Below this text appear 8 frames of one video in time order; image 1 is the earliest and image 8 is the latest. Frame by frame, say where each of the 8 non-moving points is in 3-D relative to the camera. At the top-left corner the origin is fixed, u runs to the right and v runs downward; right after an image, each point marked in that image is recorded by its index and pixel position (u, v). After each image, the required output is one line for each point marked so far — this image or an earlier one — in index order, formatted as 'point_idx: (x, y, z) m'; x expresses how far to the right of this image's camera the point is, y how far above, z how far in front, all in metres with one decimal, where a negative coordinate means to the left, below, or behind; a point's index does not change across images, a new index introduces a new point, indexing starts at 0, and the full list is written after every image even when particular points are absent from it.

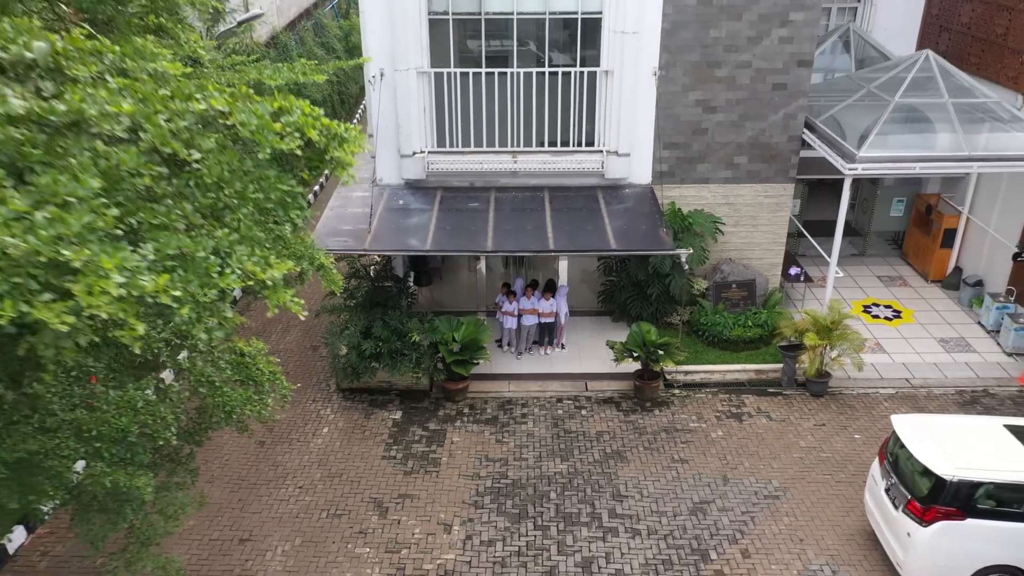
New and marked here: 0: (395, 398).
0: (-1.4, -1.4, +11.0) m
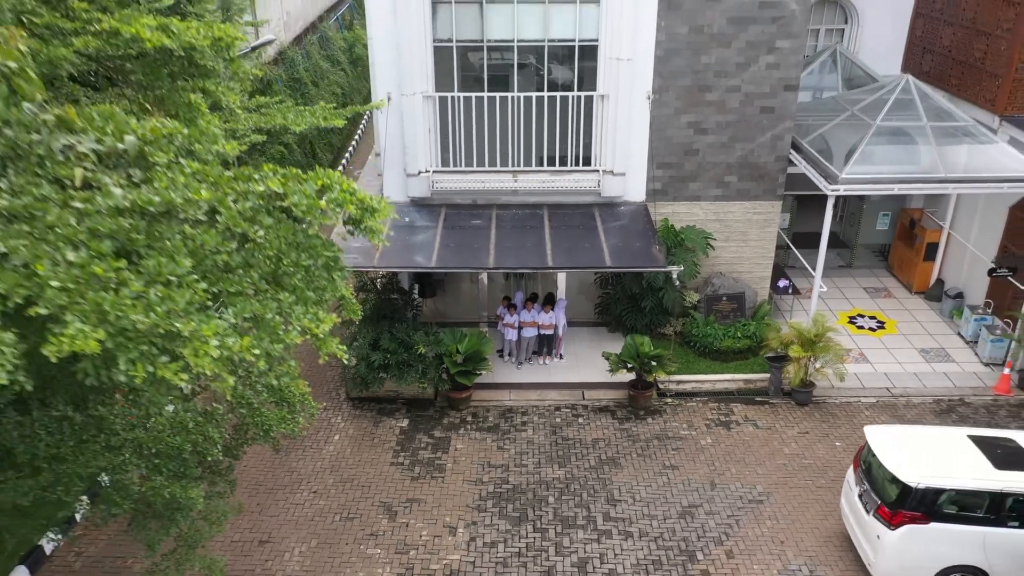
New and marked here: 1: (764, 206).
0: (-1.4, -1.5, +11.6) m
1: (+3.8, +1.2, +13.2) m
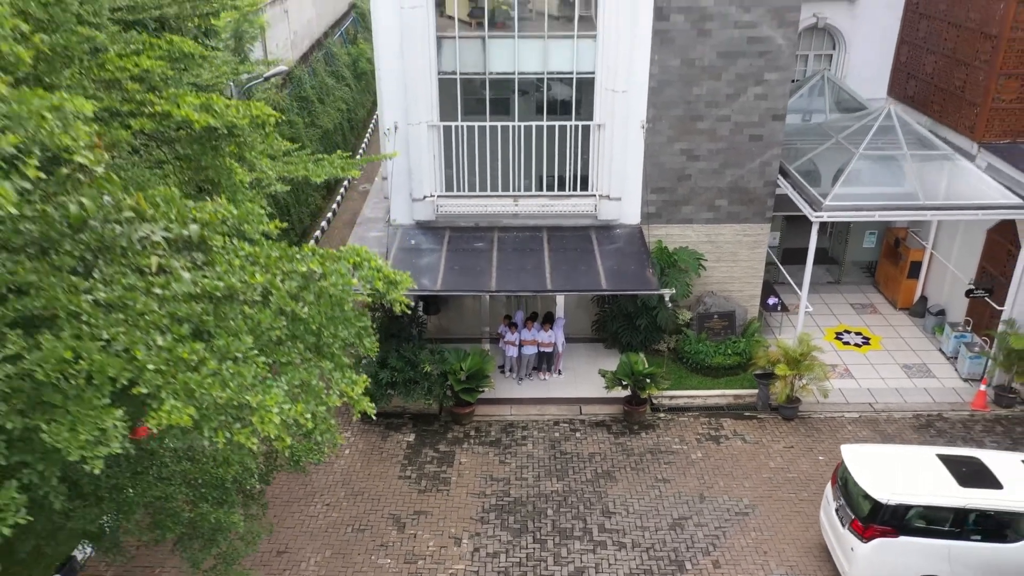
0: (-1.4, -1.8, +12.3) m
1: (+3.8, +0.9, +13.8) m
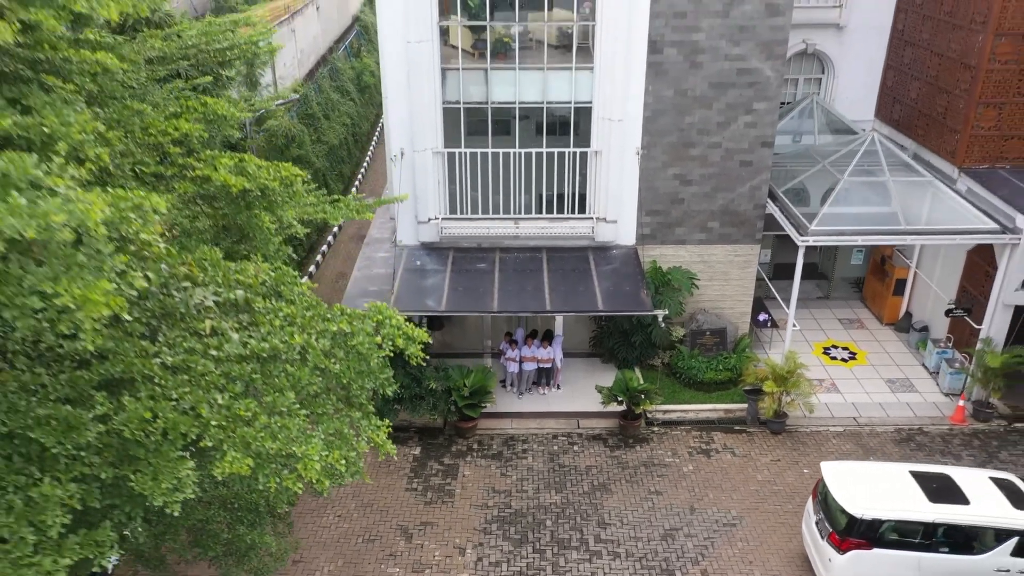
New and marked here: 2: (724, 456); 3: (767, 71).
0: (-1.4, -2.1, +12.9) m
1: (+3.8, +0.6, +14.4) m
2: (+2.9, -2.3, +12.3) m
3: (+3.7, +3.2, +13.0) m
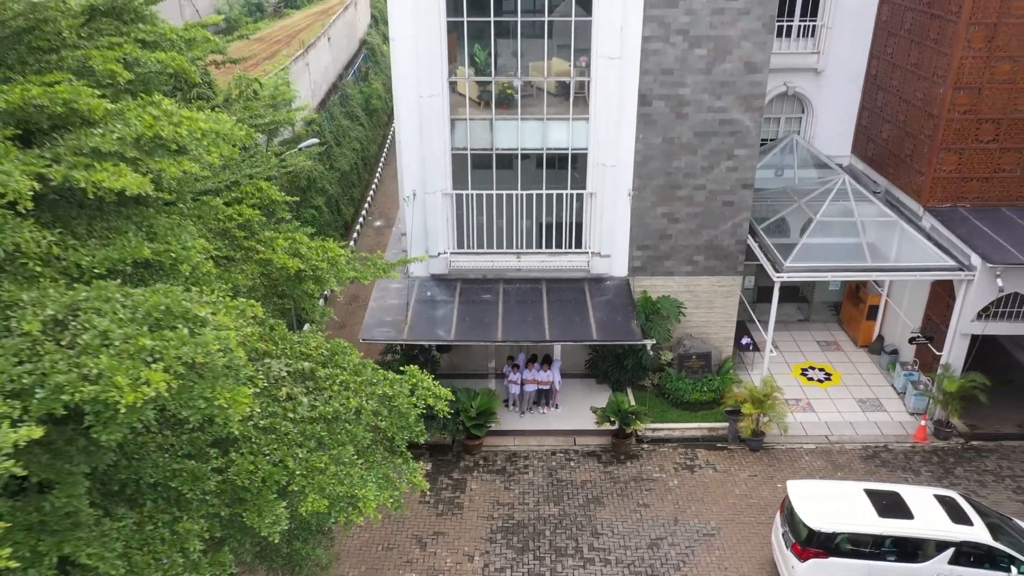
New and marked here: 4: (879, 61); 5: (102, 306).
0: (-1.4, -2.6, +14.2) m
1: (+3.8, +0.1, +15.8) m
2: (+3.0, -2.8, +13.6) m
3: (+3.8, +2.7, +14.3) m
4: (+7.1, +4.4, +17.1) m
5: (-2.0, -0.1, +4.3) m
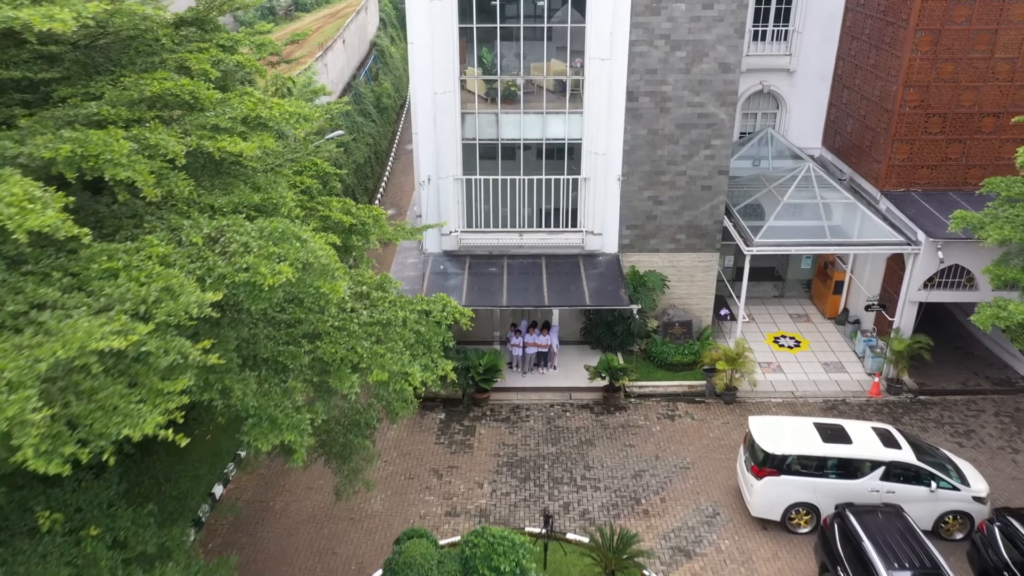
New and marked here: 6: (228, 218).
0: (-1.3, -2.1, +16.2) m
1: (+3.9, +0.6, +17.8) m
2: (+3.0, -2.3, +15.6) m
3: (+3.8, +3.2, +16.3) m
4: (+7.1, +4.9, +19.1) m
5: (-2.0, +0.4, +6.3) m
6: (-2.1, +0.5, +6.5) m
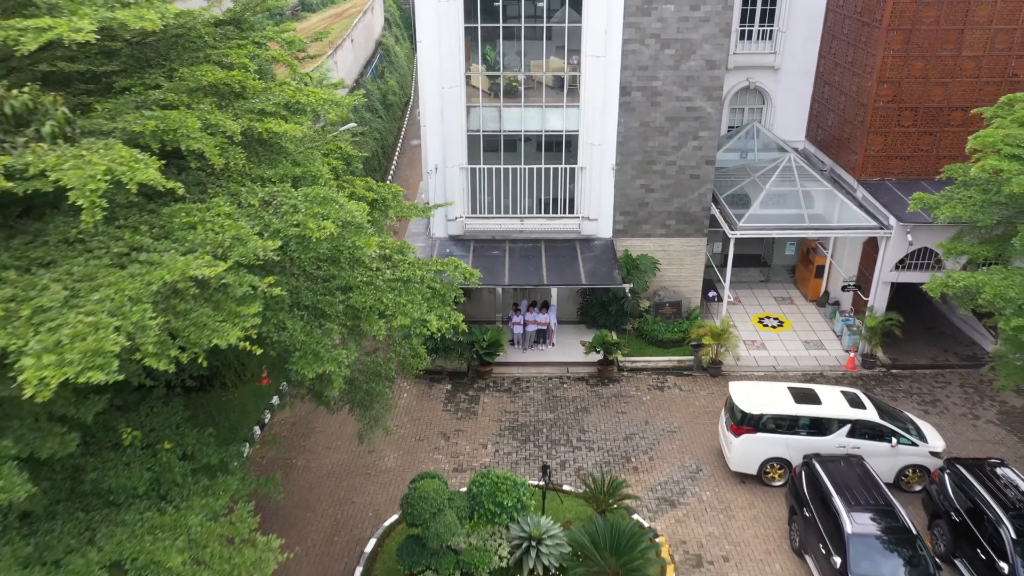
0: (-1.3, -1.7, +17.4) m
1: (+3.9, +1.0, +19.0) m
2: (+3.0, -1.9, +16.8) m
3: (+3.9, +3.6, +17.5) m
4: (+7.2, +5.2, +20.3) m
5: (-1.9, +0.8, +7.6) m
6: (-2.1, +0.9, +7.8) m
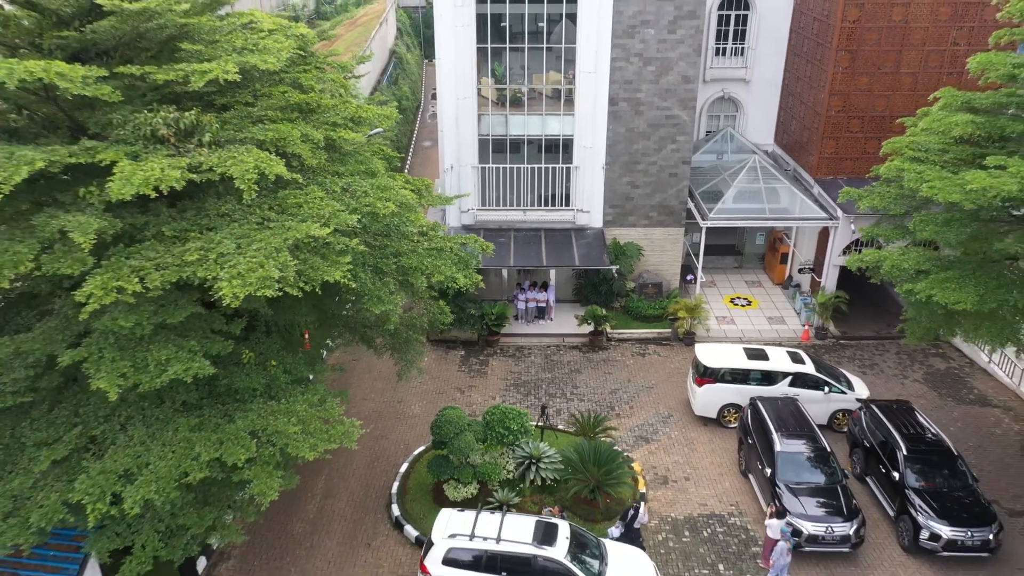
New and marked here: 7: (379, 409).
0: (-1.2, -1.3, +20.5) m
1: (+4.0, +1.4, +22.0) m
2: (+3.1, -1.5, +19.8) m
3: (+4.0, +4.0, +20.5) m
4: (+7.3, +5.6, +23.3) m
5: (-1.8, +1.2, +10.6) m
6: (-2.0, +1.3, +10.8) m
7: (-2.6, -2.4, +17.2) m
